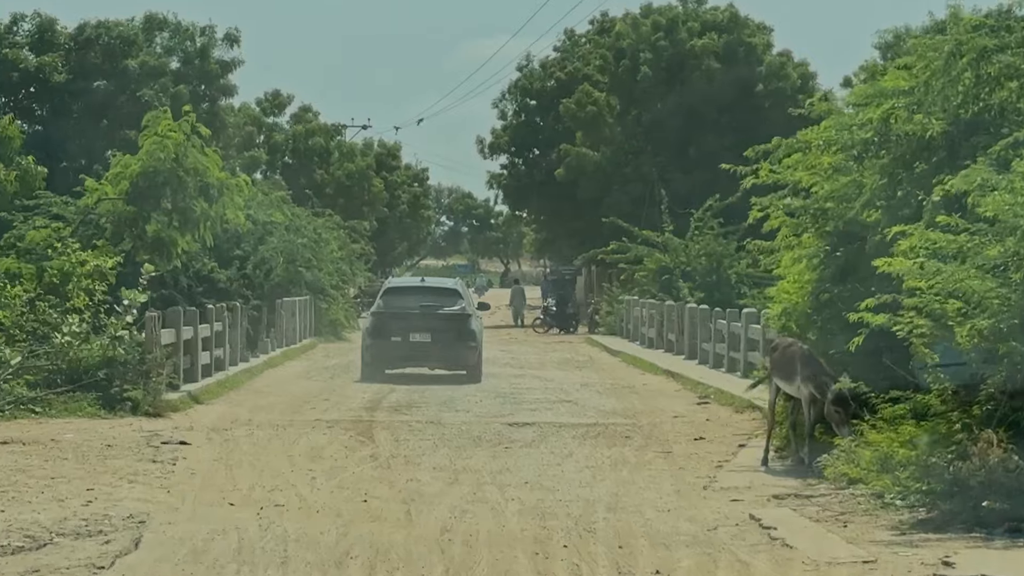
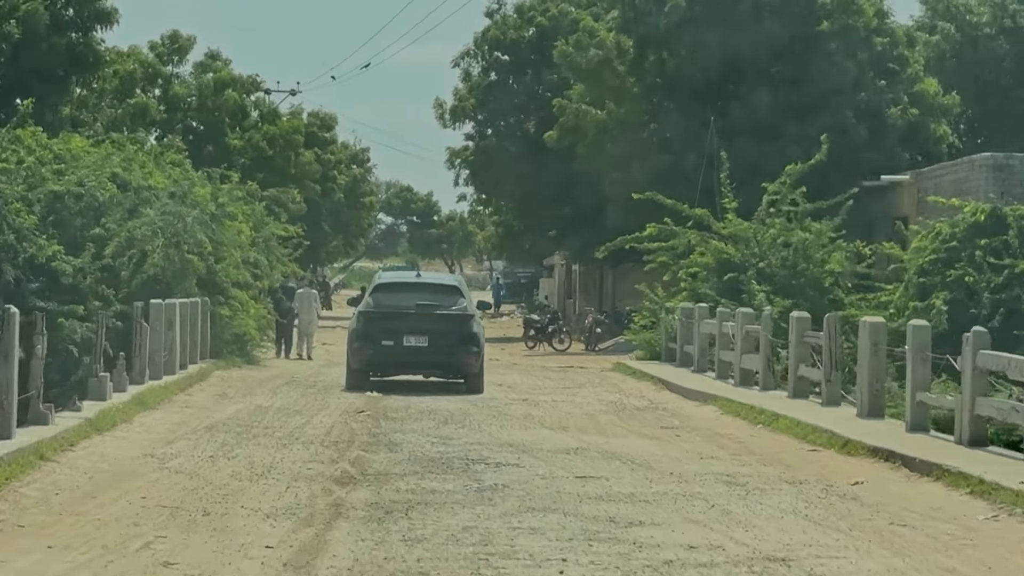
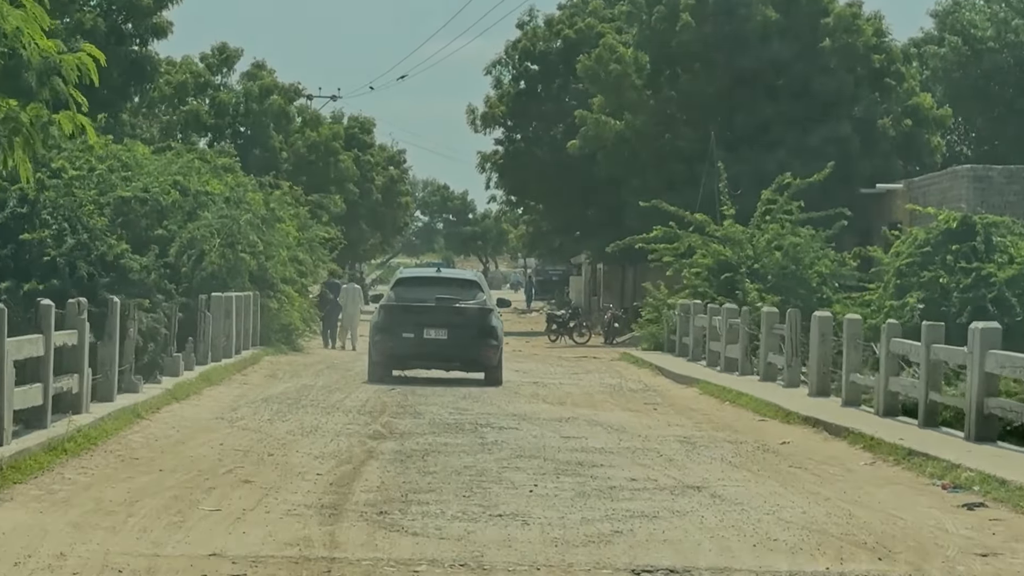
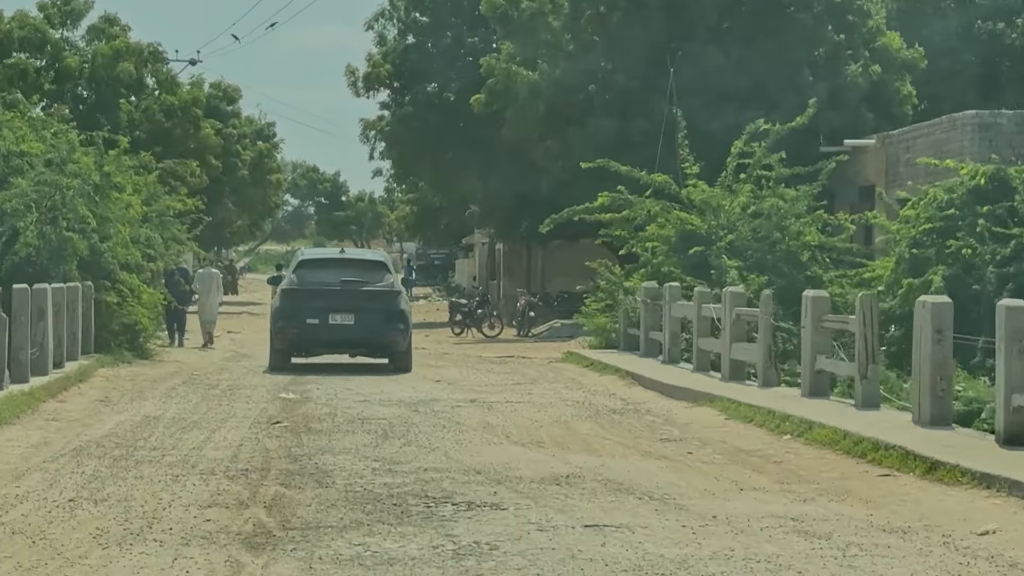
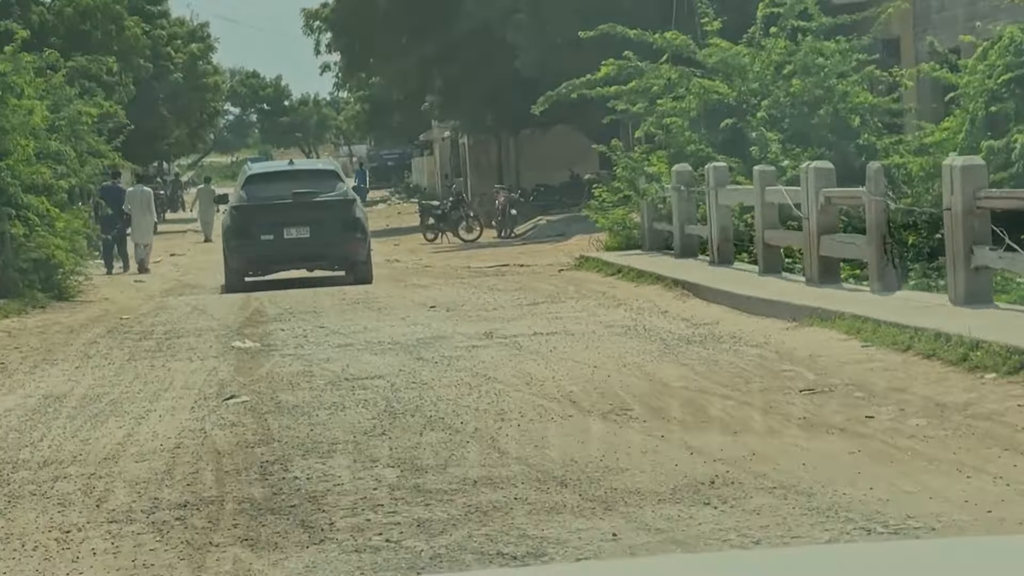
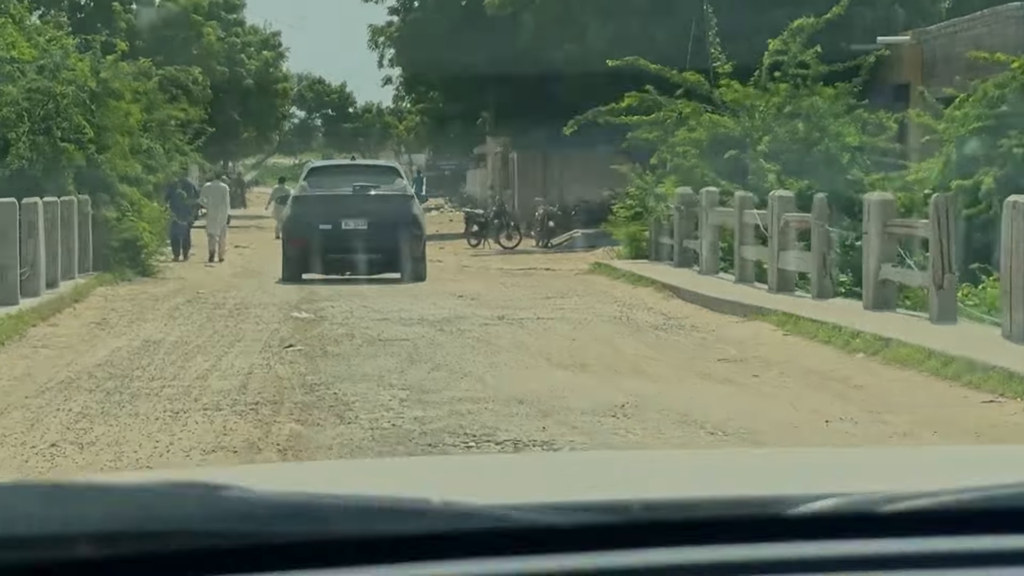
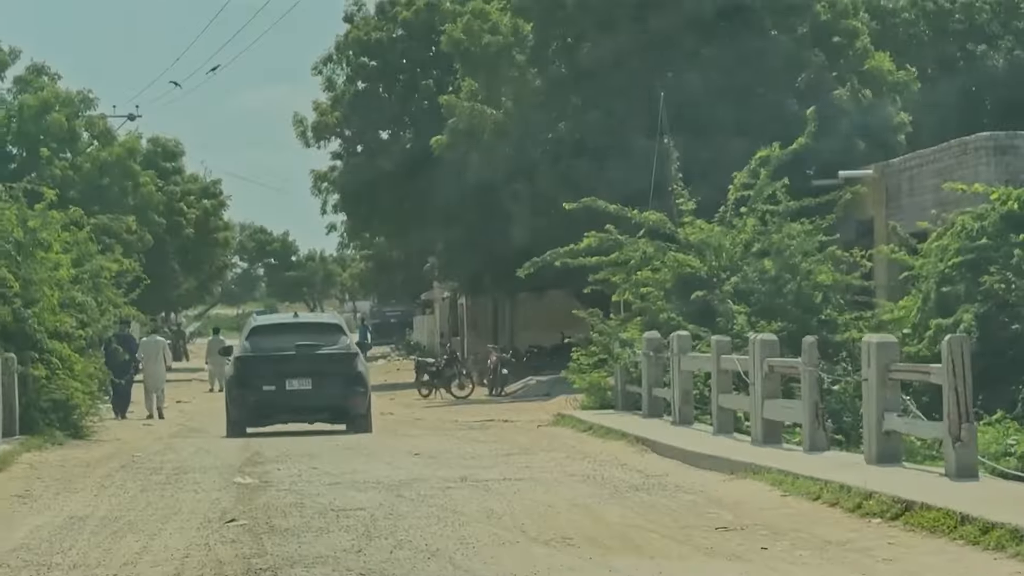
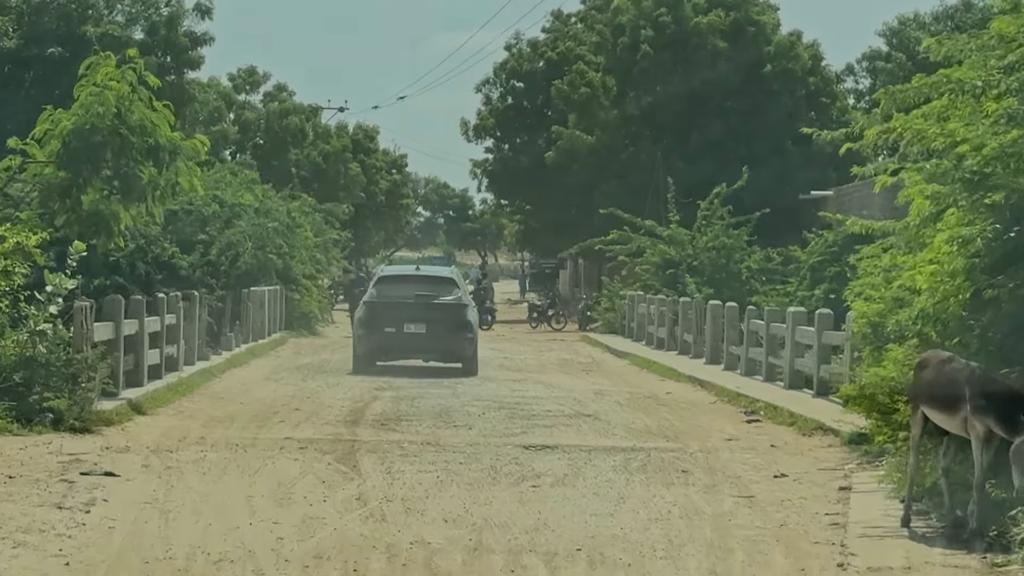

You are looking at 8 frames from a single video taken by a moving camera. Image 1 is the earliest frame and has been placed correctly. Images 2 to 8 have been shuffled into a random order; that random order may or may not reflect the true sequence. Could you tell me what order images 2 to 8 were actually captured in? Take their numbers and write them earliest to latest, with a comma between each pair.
8, 3, 2, 4, 6, 7, 5
